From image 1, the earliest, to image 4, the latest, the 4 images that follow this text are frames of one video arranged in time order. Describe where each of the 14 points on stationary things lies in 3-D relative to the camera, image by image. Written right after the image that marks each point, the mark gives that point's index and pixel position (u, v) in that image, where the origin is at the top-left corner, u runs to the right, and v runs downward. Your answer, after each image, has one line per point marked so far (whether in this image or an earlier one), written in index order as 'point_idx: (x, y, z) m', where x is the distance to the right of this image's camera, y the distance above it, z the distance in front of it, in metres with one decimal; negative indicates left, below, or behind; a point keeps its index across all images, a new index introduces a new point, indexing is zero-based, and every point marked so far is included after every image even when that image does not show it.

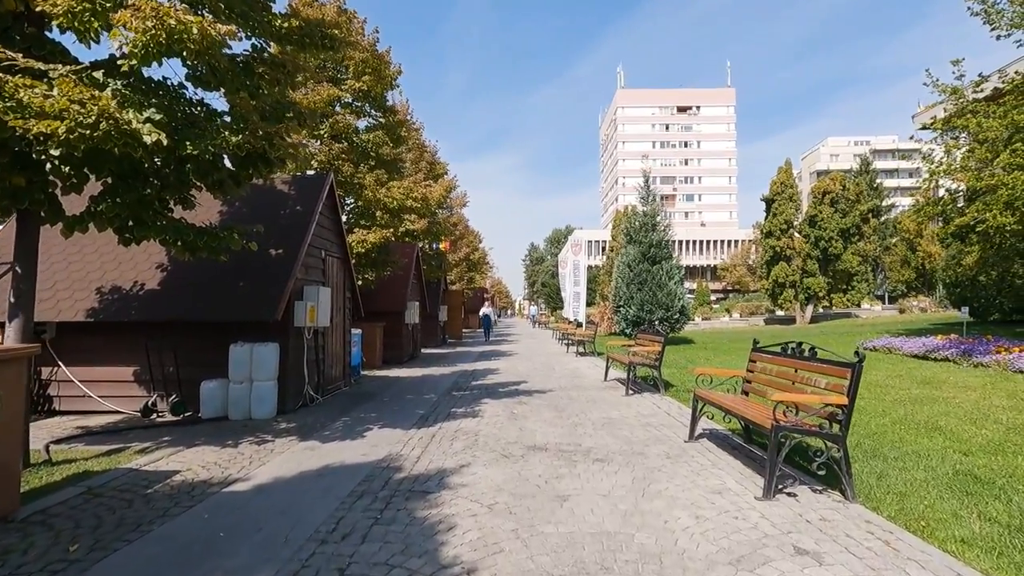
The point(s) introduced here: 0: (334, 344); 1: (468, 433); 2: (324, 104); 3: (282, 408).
0: (-4.3, -1.4, +13.1) m
1: (-0.7, -2.3, +8.6) m
2: (-5.7, +5.6, +16.1) m
3: (-4.5, -2.3, +10.4) m
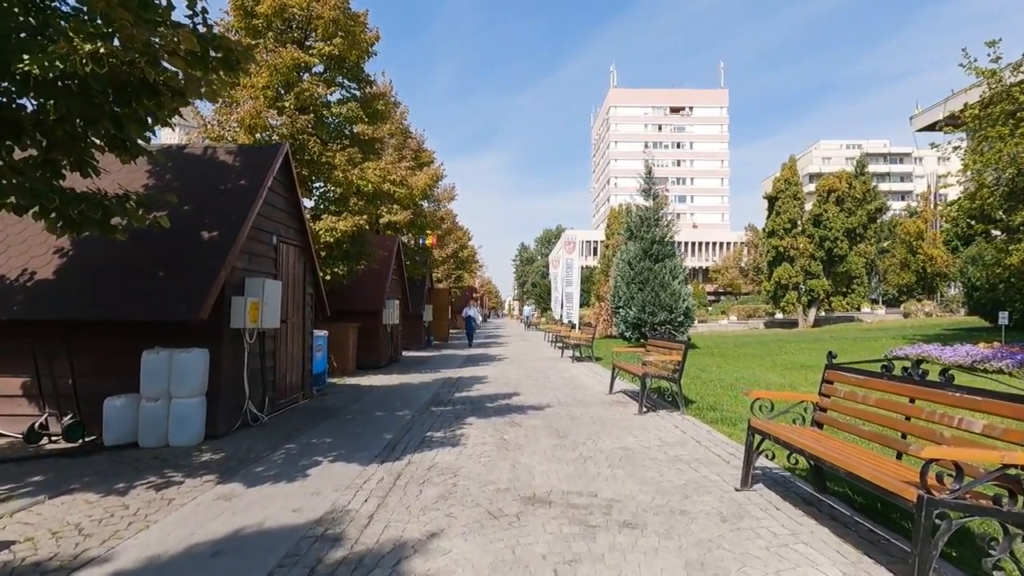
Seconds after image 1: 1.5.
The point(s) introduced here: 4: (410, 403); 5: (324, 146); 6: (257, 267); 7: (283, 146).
0: (-4.5, -1.3, +10.9) m
1: (-0.8, -2.2, +6.5) m
2: (-5.8, +5.7, +13.9) m
3: (-4.6, -2.2, +8.2) m
4: (-2.2, -2.5, +11.6) m
5: (-5.1, +3.9, +14.5) m
6: (-4.5, +0.4, +9.4) m
7: (-4.4, +2.7, +10.3) m
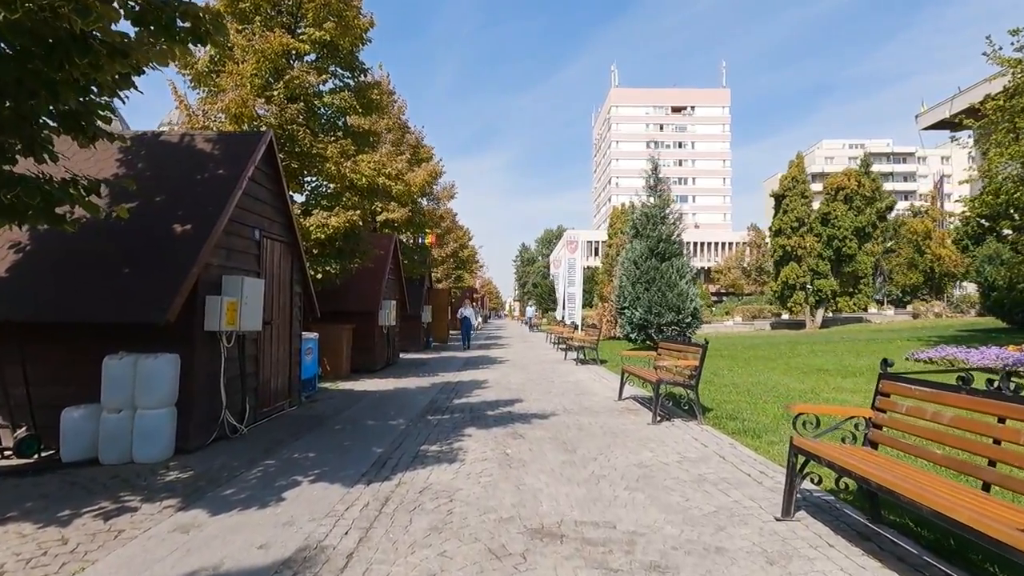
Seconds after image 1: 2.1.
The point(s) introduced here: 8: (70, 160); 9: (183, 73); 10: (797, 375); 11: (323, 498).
0: (-4.5, -1.3, +10.1) m
1: (-0.8, -2.2, +5.7) m
2: (-5.8, +5.7, +13.2) m
3: (-4.6, -2.2, +7.4) m
4: (-2.2, -2.5, +10.8) m
5: (-5.1, +3.9, +13.8) m
6: (-4.4, +0.4, +8.6) m
7: (-4.4, +2.7, +9.5) m
8: (-7.4, +2.1, +9.0) m
9: (-8.4, +5.5, +13.7) m
10: (+7.8, -2.4, +14.6) m
11: (-2.0, -2.2, +5.7) m
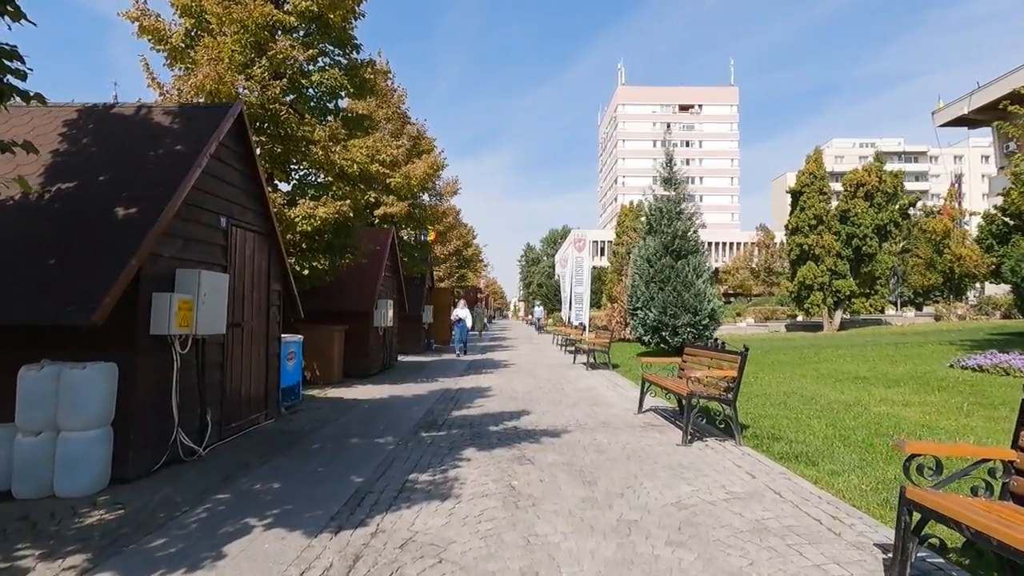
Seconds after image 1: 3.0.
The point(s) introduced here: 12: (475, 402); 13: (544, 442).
0: (-4.4, -1.2, +8.8) m
1: (-0.7, -2.2, +4.4) m
2: (-5.6, +5.8, +11.9) m
3: (-4.5, -2.1, +6.2) m
4: (-2.0, -2.4, +9.4) m
5: (-4.9, +3.9, +12.5) m
6: (-4.3, +0.4, +7.3) m
7: (-4.2, +2.8, +8.2) m
8: (-7.3, +2.2, +7.7) m
9: (-8.2, +5.5, +12.4) m
10: (+7.9, -2.4, +13.2) m
11: (-2.0, -2.2, +4.4) m
12: (-0.8, -2.5, +11.8) m
13: (+0.5, -2.3, +8.2) m
